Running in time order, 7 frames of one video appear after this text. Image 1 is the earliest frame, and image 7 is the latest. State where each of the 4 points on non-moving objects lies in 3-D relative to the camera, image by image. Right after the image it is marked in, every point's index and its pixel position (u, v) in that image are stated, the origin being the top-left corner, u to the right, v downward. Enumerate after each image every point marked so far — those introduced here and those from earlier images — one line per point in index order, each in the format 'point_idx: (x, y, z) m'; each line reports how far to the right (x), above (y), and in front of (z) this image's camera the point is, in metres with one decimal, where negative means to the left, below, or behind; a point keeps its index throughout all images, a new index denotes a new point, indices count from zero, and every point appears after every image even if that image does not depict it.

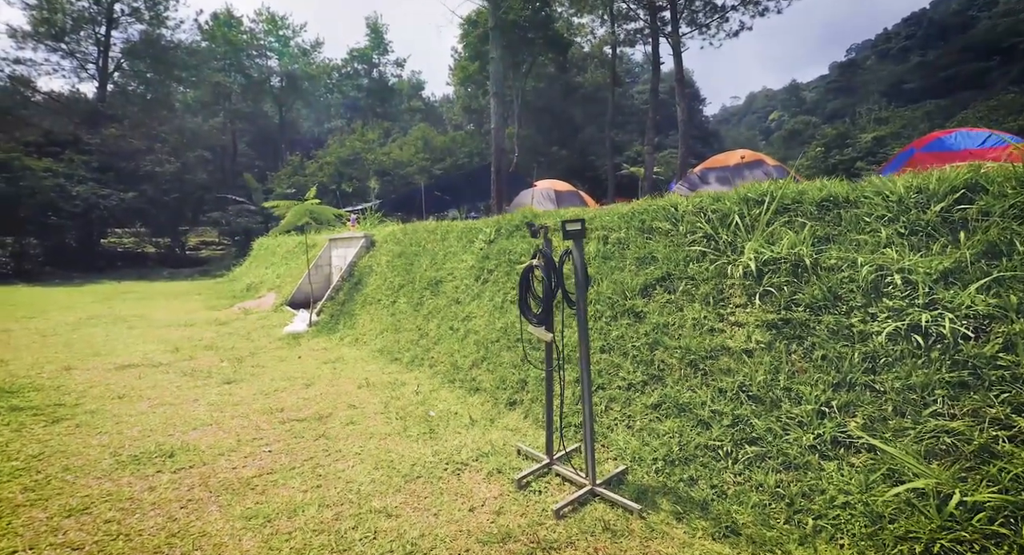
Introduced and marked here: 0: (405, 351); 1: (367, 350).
0: (-1.1, -0.8, +5.3) m
1: (-1.7, -0.9, +5.8) m
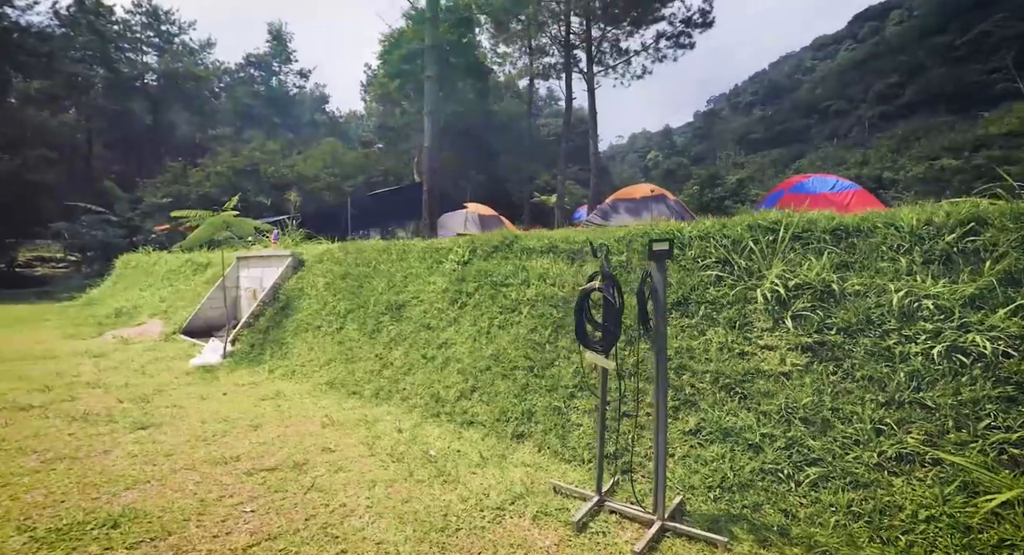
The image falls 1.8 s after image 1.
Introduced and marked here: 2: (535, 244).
0: (-1.3, -1.0, +4.7) m
1: (-2.0, -1.1, +5.2) m
2: (+0.3, +0.3, +4.6) m
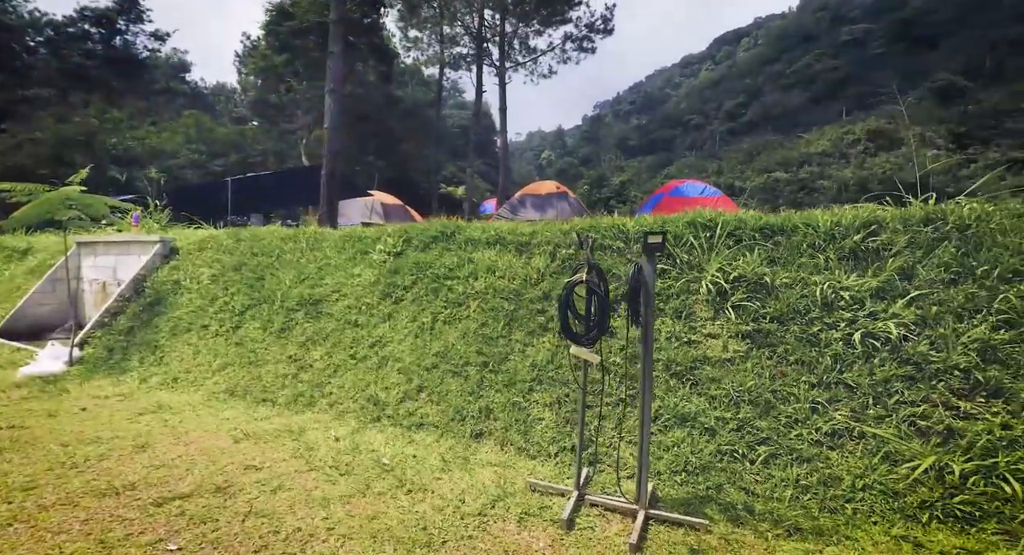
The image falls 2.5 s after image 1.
0: (-1.9, -0.9, +4.2) m
1: (-2.7, -1.0, +4.5) m
2: (-0.3, +0.4, +4.5) m
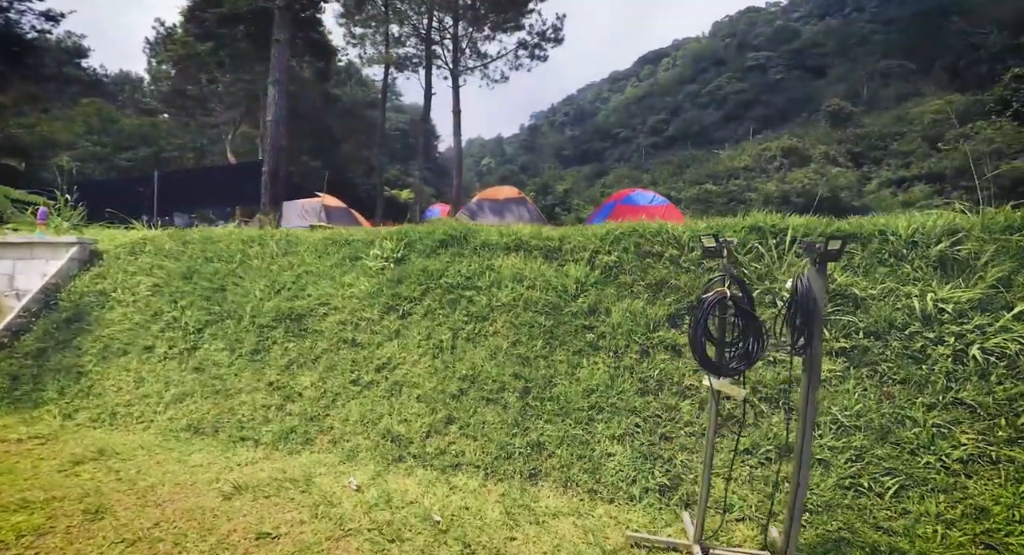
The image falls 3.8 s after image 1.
0: (-1.7, -1.0, +3.5) m
1: (-2.5, -1.1, +3.6) m
2: (-0.1, +0.3, +4.0) m
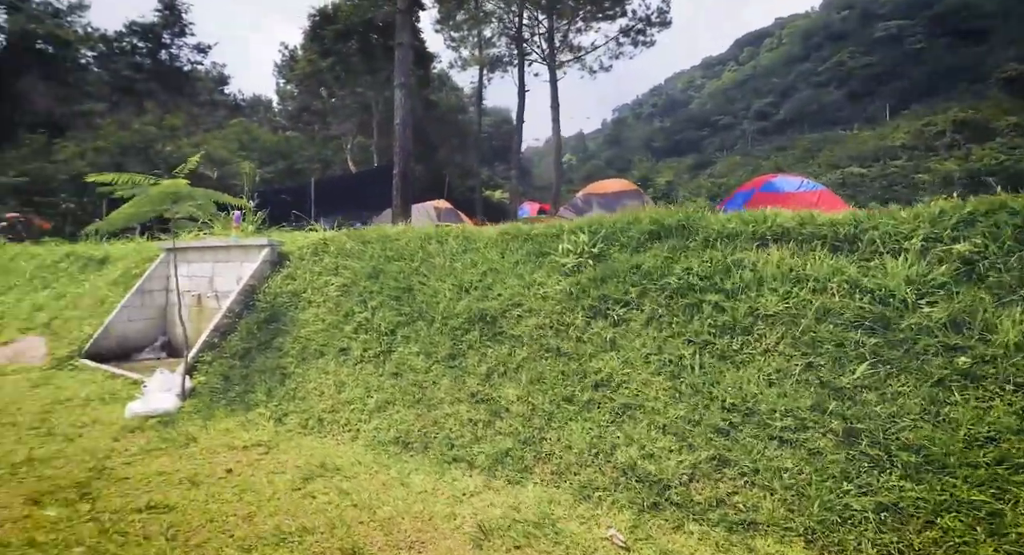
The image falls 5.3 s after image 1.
0: (-0.2, -1.0, +3.2) m
1: (-0.9, -1.1, +3.4) m
2: (+1.4, +0.3, +3.3) m
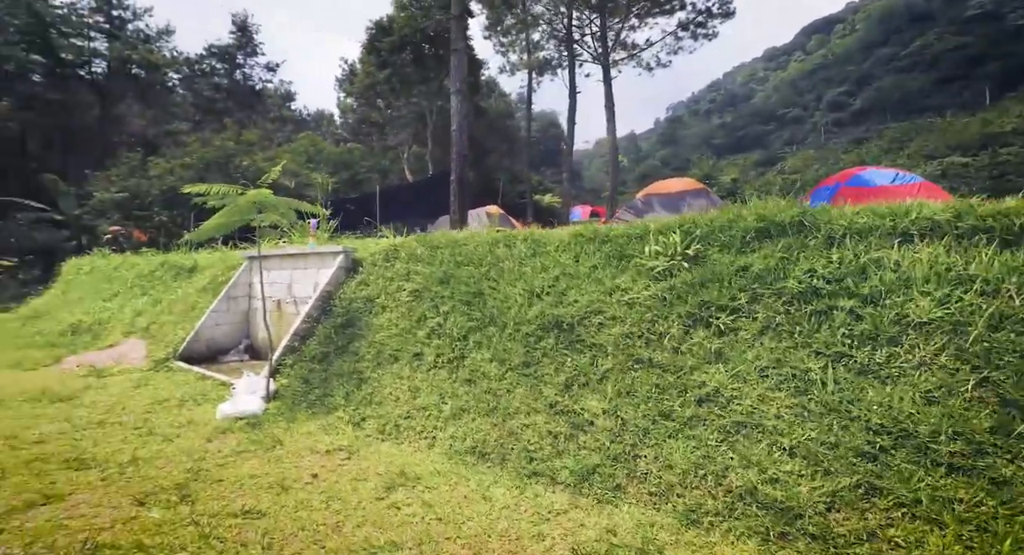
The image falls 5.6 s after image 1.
0: (+0.3, -1.0, +3.0) m
1: (-0.4, -1.2, +3.4) m
2: (+1.9, +0.3, +3.0) m
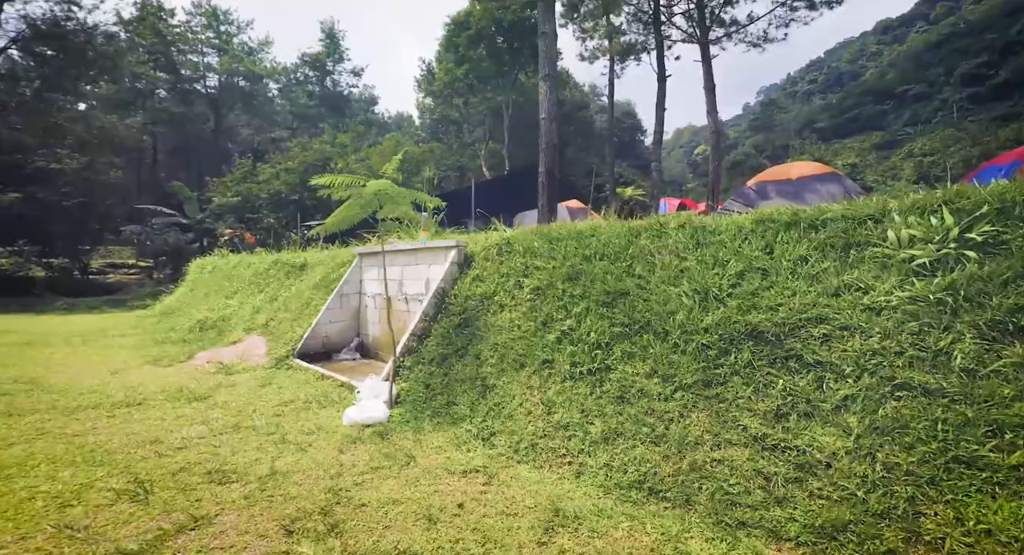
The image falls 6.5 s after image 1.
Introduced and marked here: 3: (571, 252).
0: (+1.2, -1.0, +2.5) m
1: (+0.5, -1.2, +3.0) m
2: (+2.7, +0.4, +2.2) m
3: (+0.6, +0.2, +4.4) m
